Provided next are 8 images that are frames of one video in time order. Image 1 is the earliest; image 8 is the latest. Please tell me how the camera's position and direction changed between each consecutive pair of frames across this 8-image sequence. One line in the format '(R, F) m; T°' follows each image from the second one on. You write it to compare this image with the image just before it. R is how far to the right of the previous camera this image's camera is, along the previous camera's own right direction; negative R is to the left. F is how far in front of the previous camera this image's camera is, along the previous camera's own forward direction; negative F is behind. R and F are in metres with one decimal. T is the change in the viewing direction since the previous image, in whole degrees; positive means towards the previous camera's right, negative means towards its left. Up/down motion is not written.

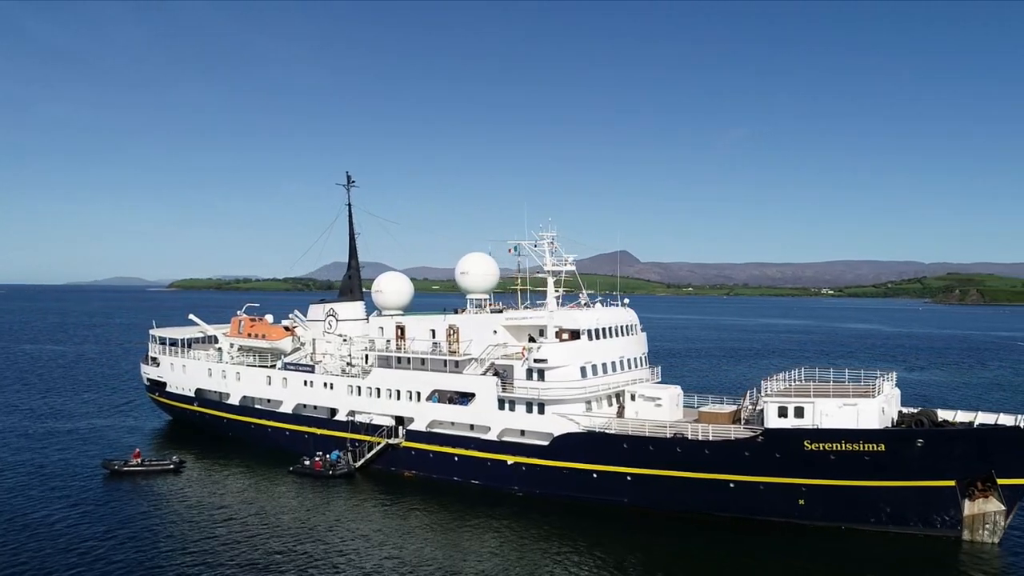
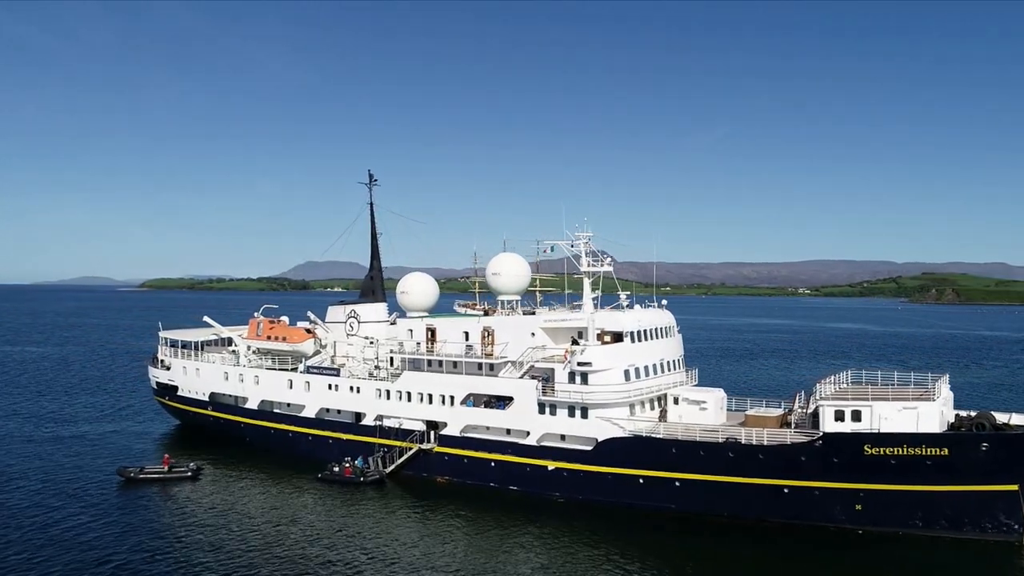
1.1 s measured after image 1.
(-2.2, +0.7) m; +1°
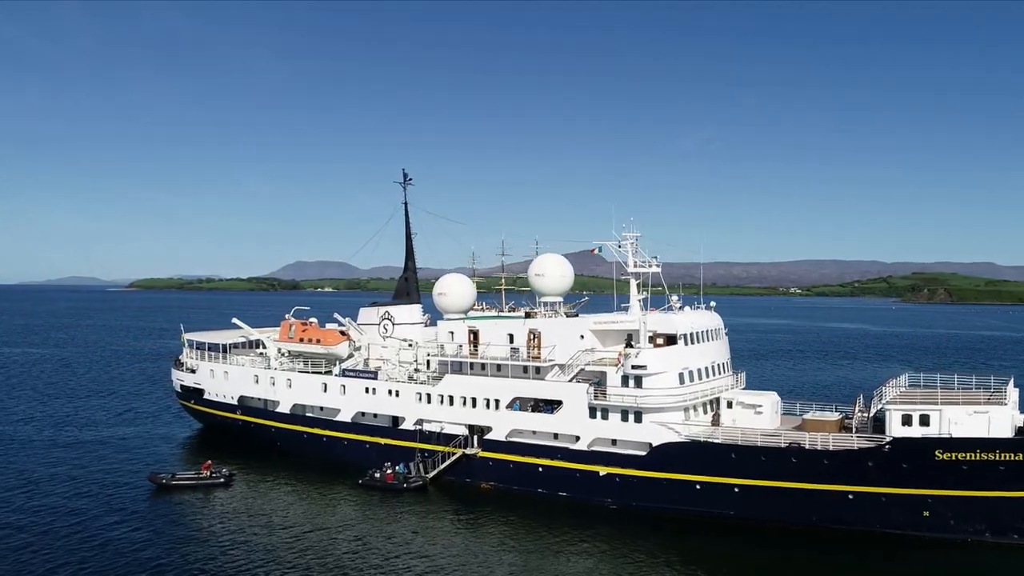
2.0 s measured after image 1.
(-2.0, +0.5) m; 0°
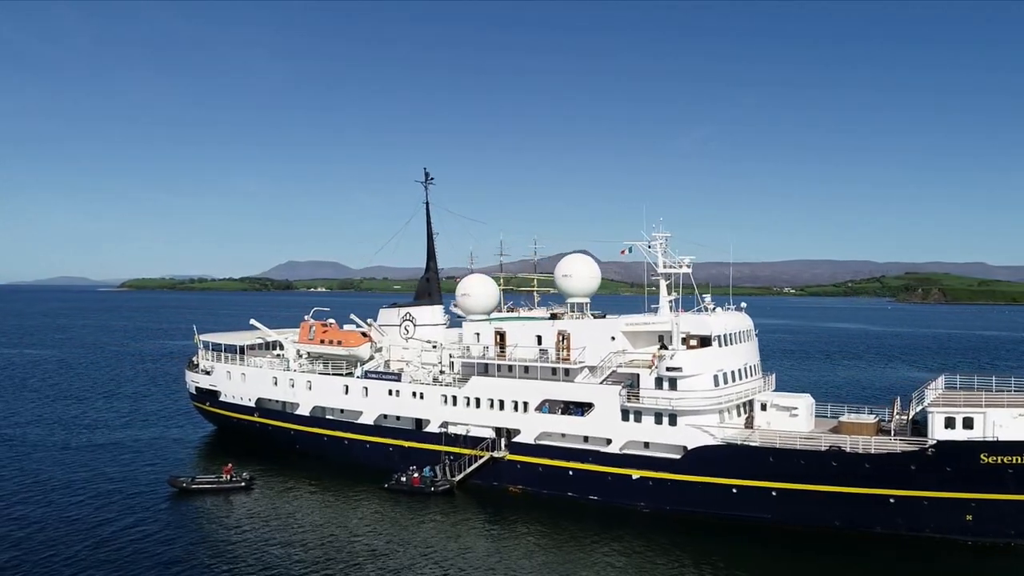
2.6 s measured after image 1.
(-1.3, +0.4) m; 0°
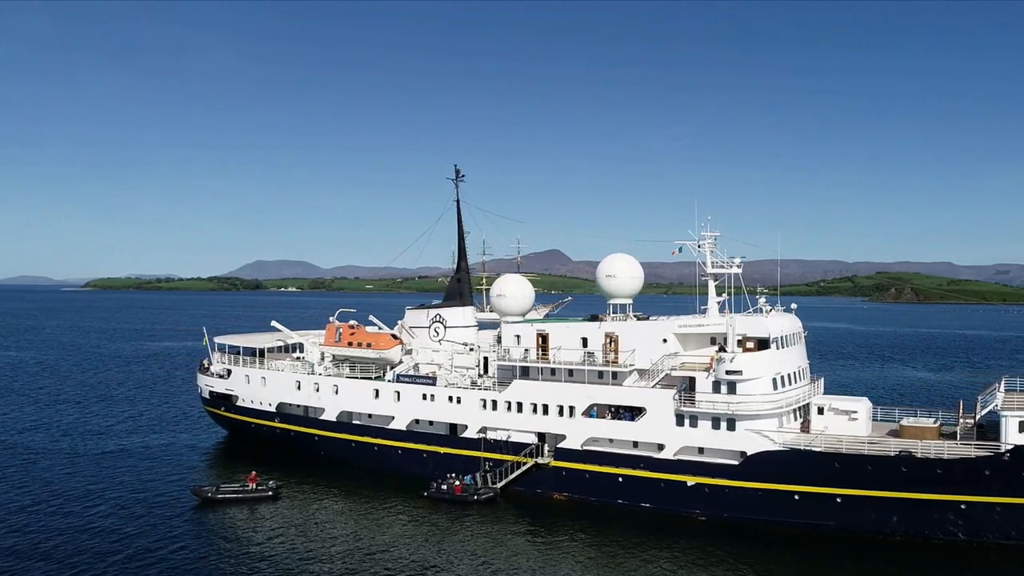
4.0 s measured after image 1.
(-2.5, +0.9) m; +2°
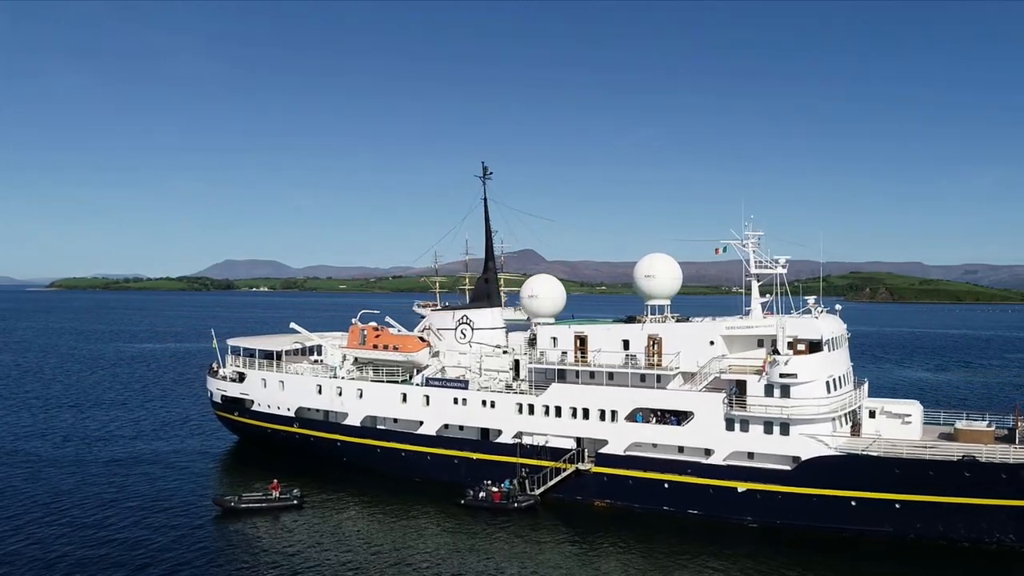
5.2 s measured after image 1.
(-2.2, +0.9) m; +2°
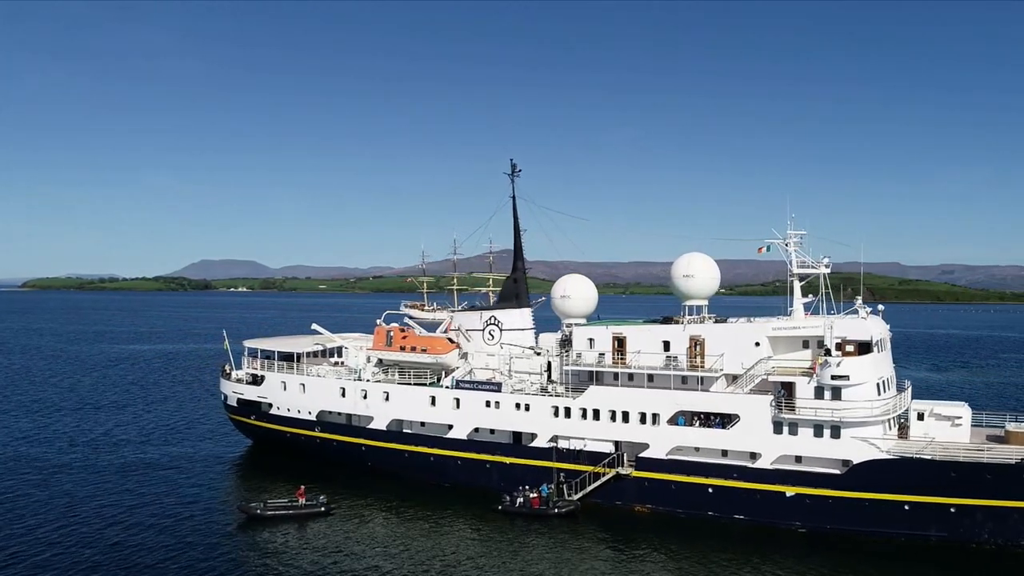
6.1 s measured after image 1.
(-1.9, +0.7) m; +1°
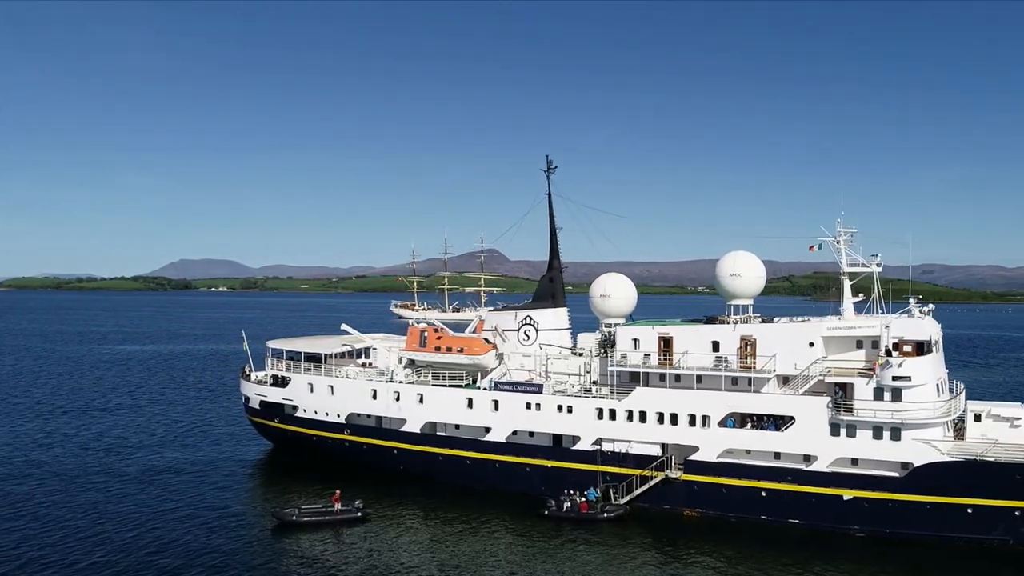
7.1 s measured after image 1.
(-2.0, +0.7) m; +1°
